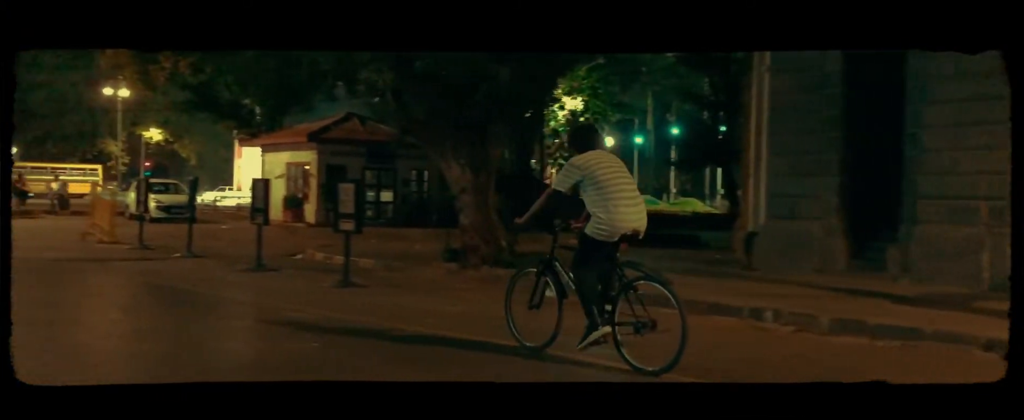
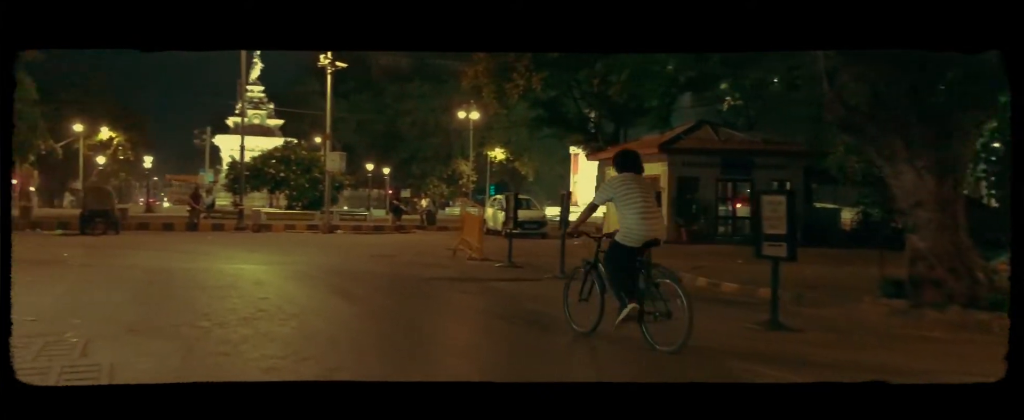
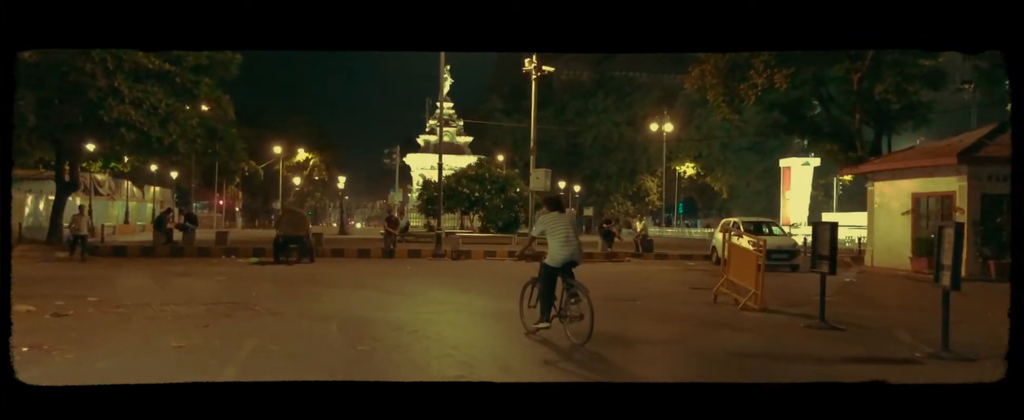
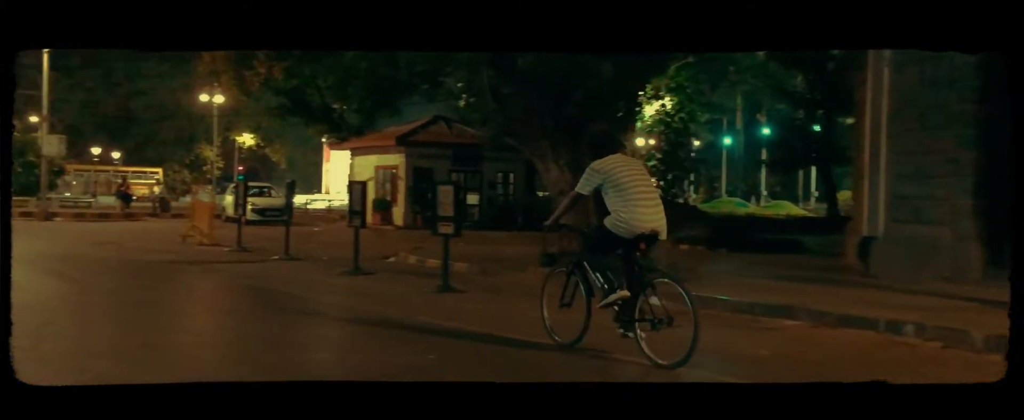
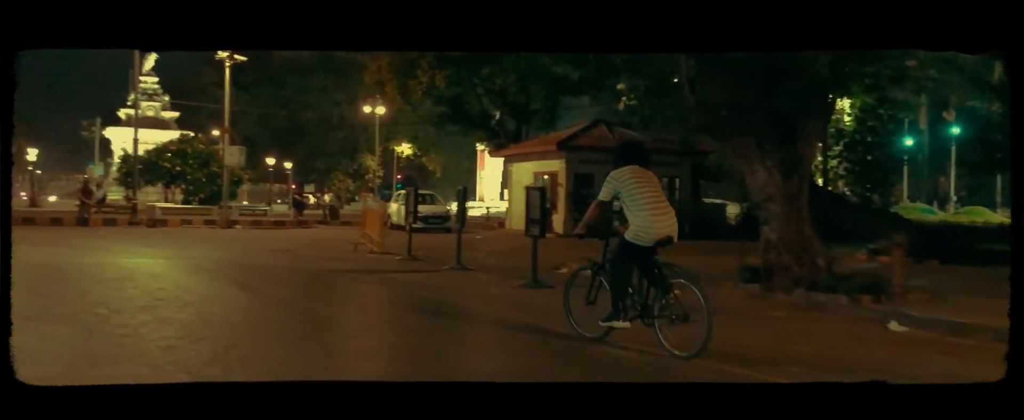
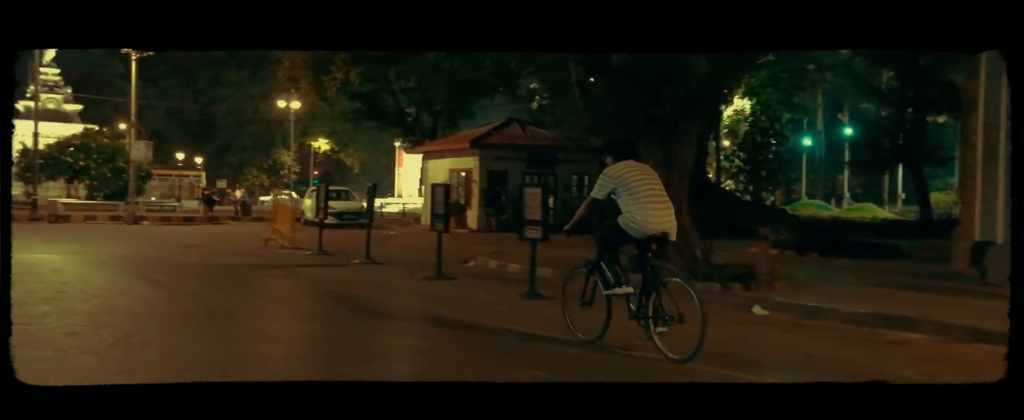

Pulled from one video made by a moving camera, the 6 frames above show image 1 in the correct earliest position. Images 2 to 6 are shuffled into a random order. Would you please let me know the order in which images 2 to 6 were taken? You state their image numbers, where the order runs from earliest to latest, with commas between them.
4, 6, 5, 2, 3
